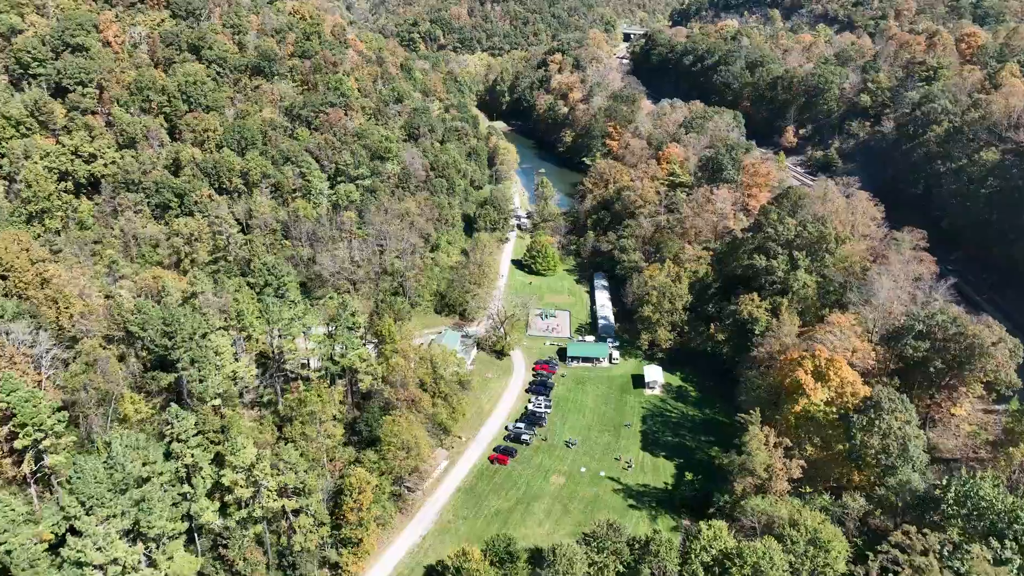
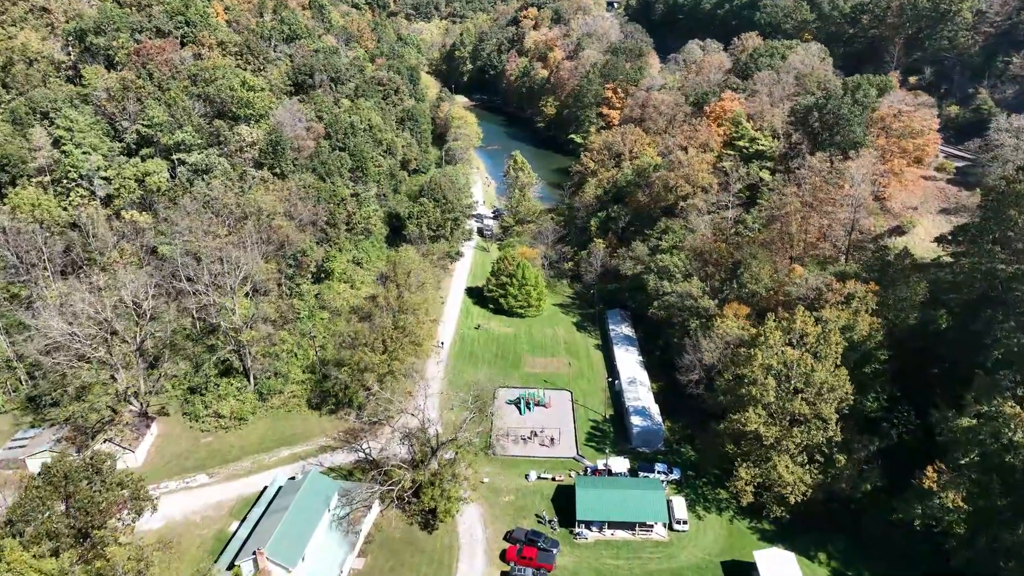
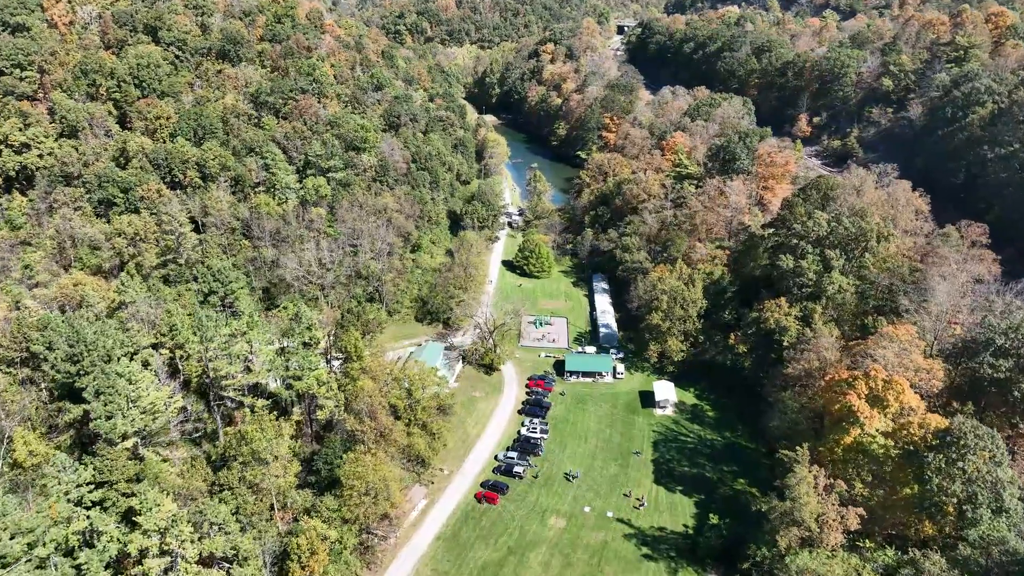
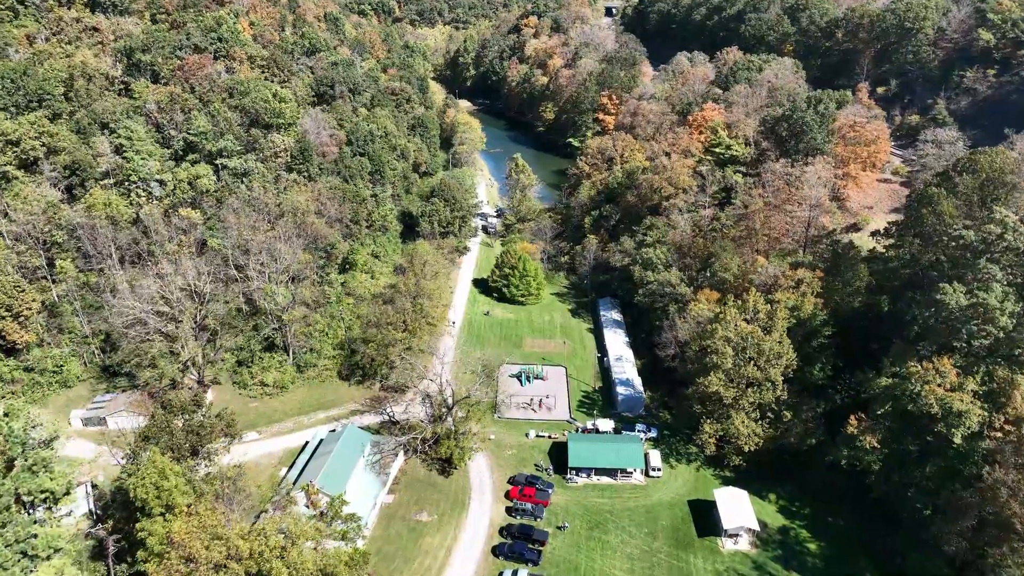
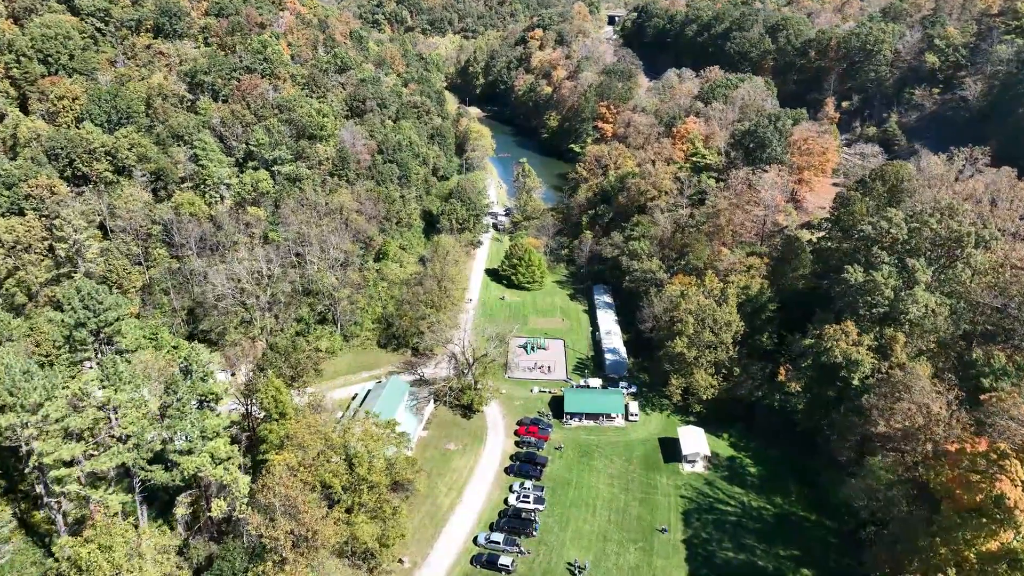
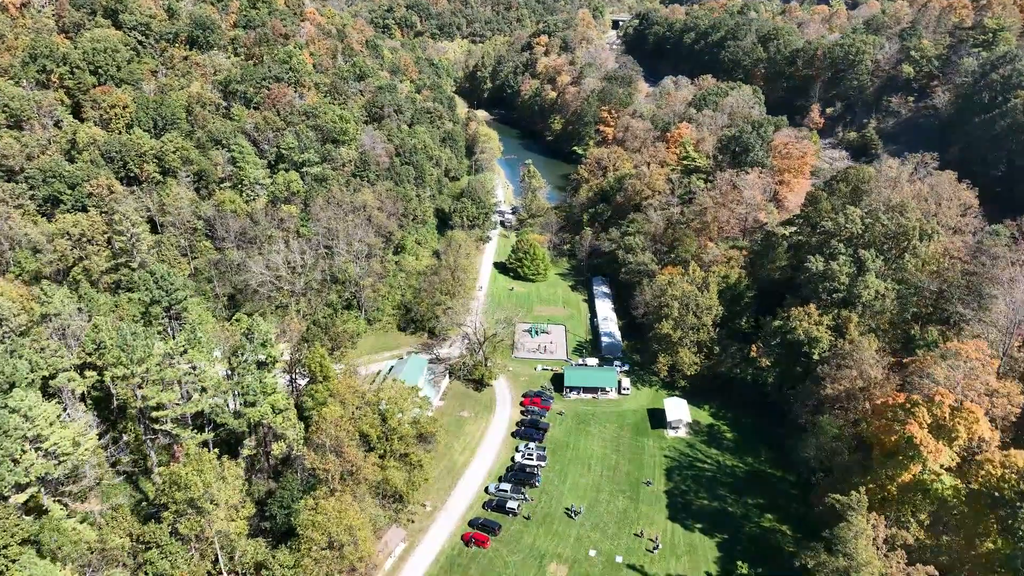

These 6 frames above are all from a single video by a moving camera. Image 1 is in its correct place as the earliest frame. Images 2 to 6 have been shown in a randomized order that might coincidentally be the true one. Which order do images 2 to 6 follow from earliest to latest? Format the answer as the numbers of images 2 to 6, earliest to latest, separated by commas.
3, 6, 5, 4, 2
